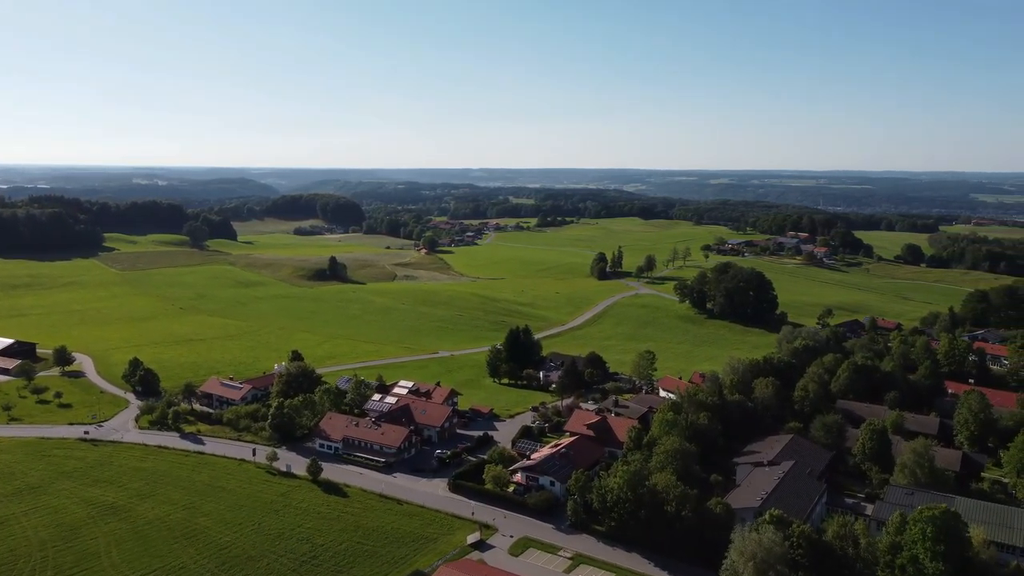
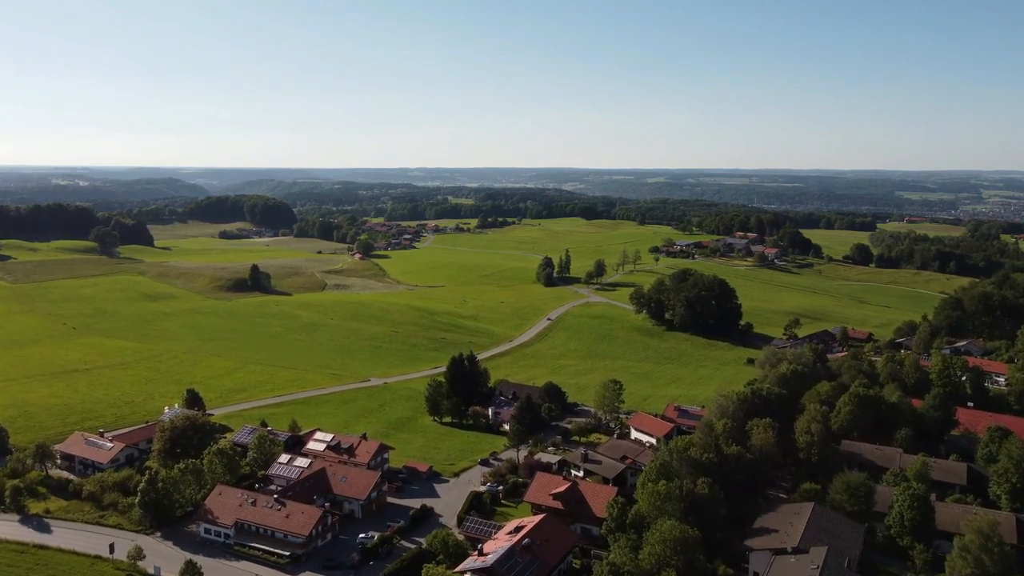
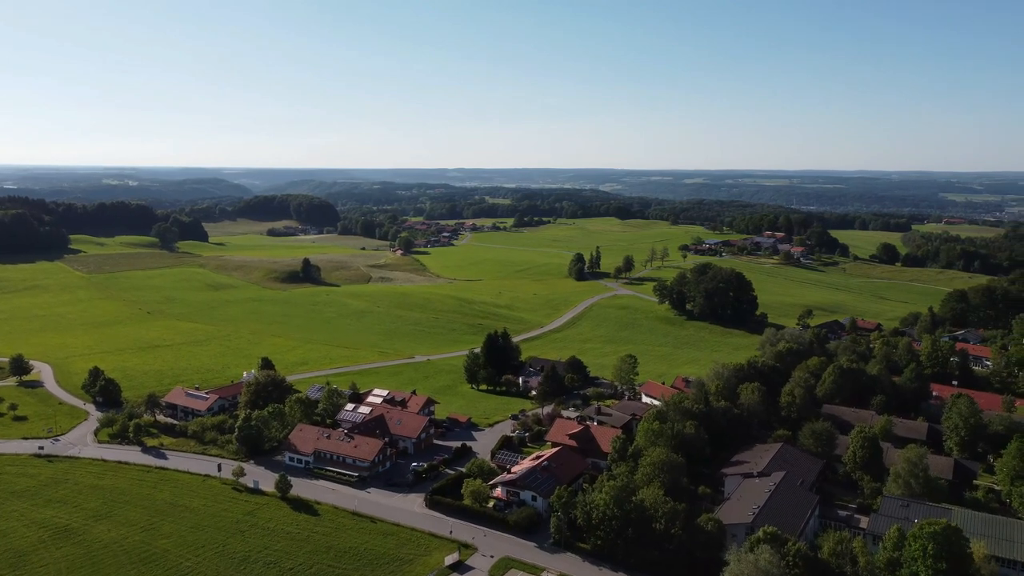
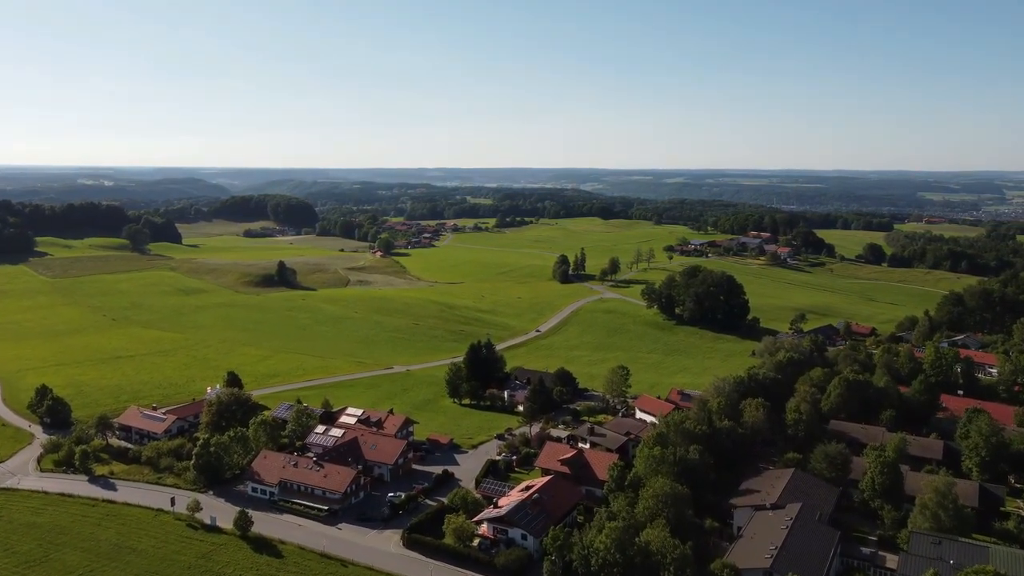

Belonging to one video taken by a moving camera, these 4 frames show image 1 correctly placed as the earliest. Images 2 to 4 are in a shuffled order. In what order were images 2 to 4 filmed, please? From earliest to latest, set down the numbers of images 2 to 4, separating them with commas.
3, 4, 2
